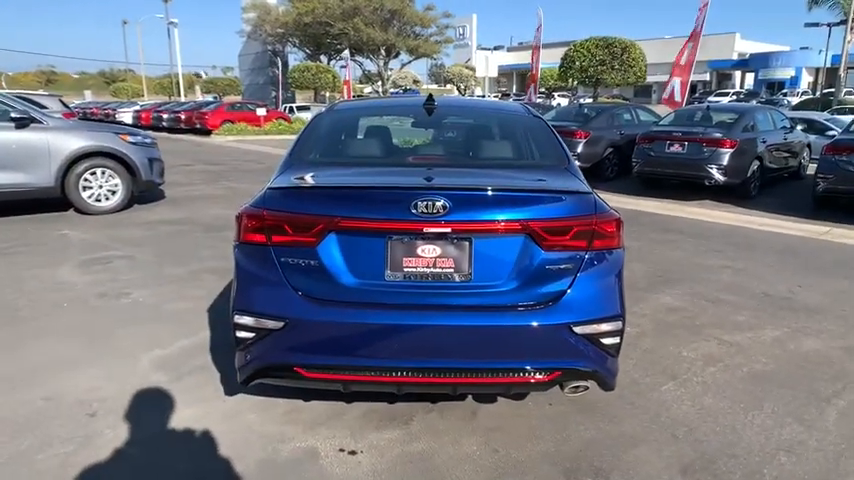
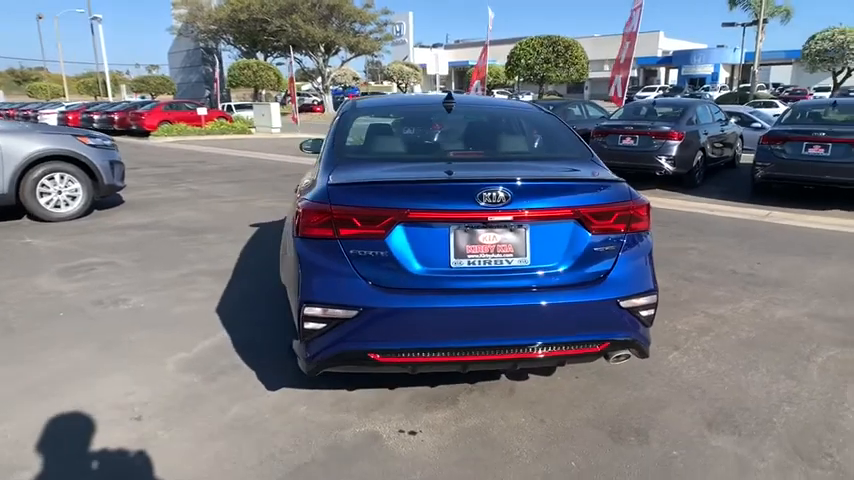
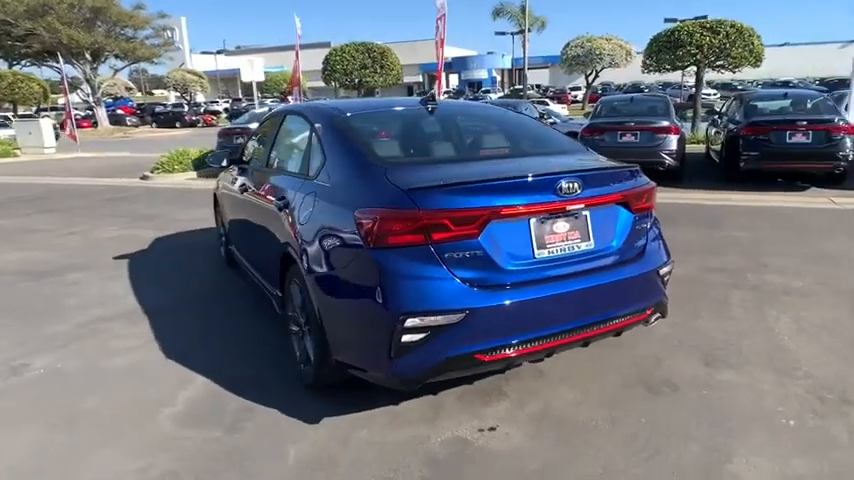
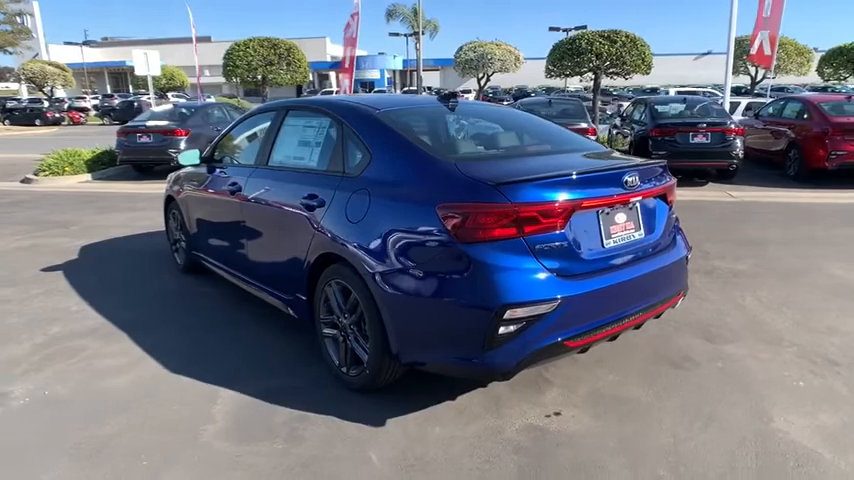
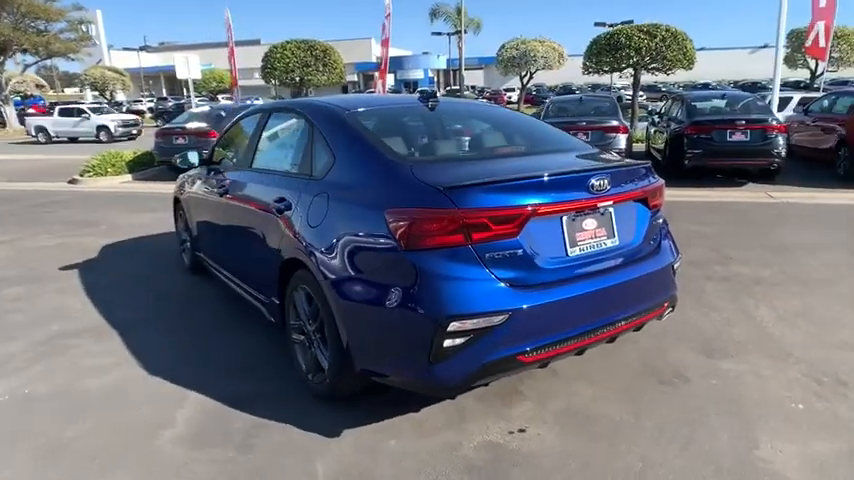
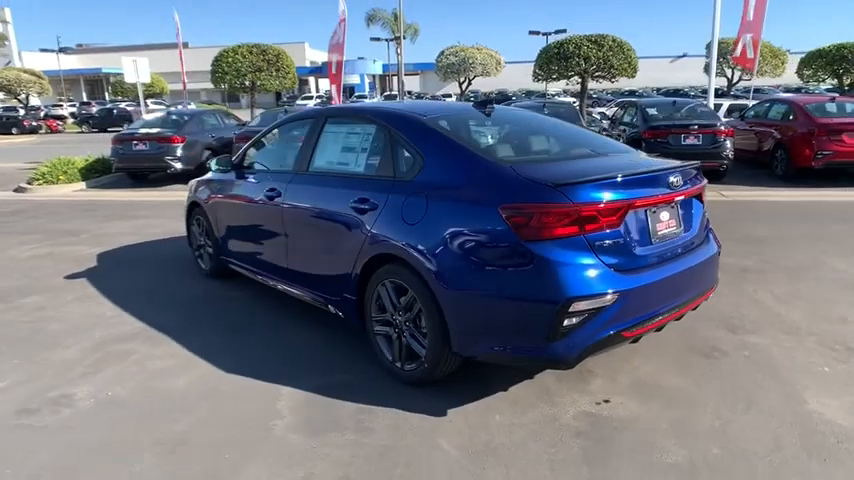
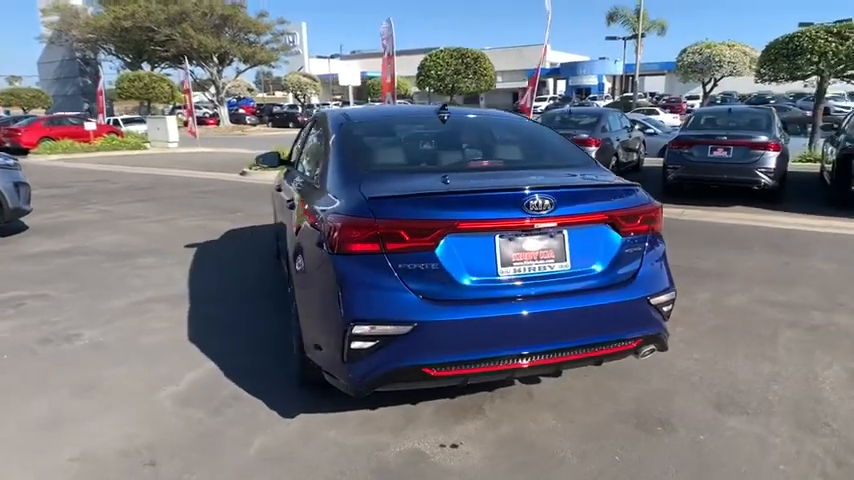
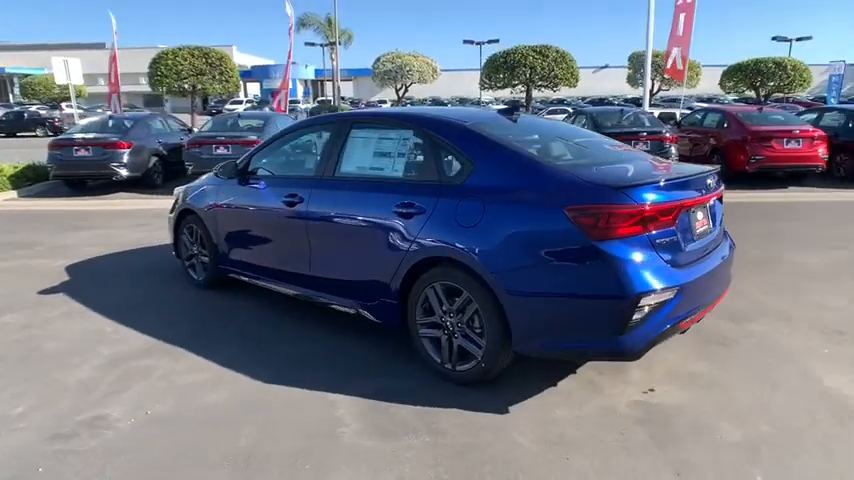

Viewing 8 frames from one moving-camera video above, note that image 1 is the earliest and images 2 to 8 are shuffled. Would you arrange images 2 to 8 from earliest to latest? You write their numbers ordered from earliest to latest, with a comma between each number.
2, 7, 3, 5, 4, 6, 8
